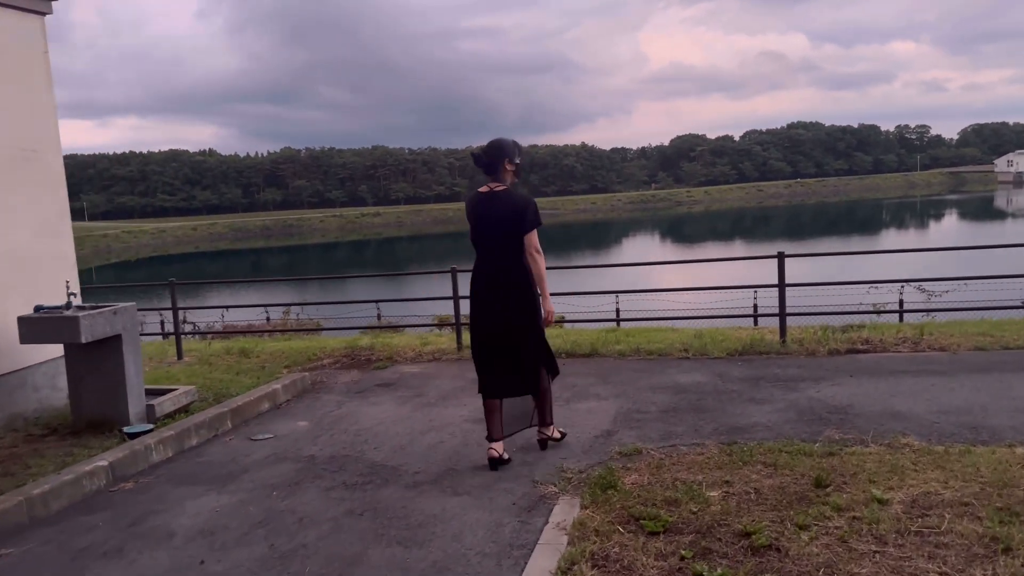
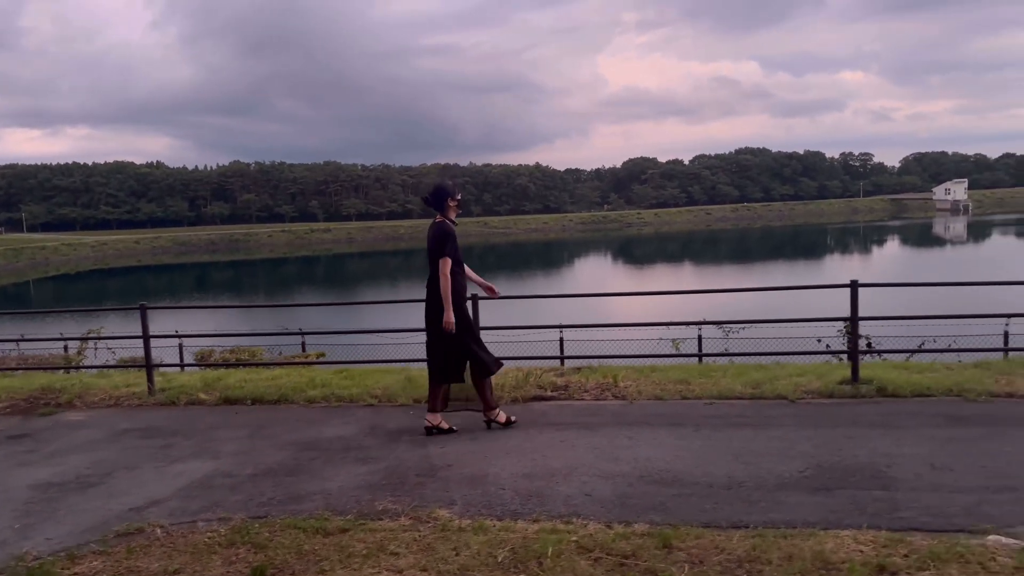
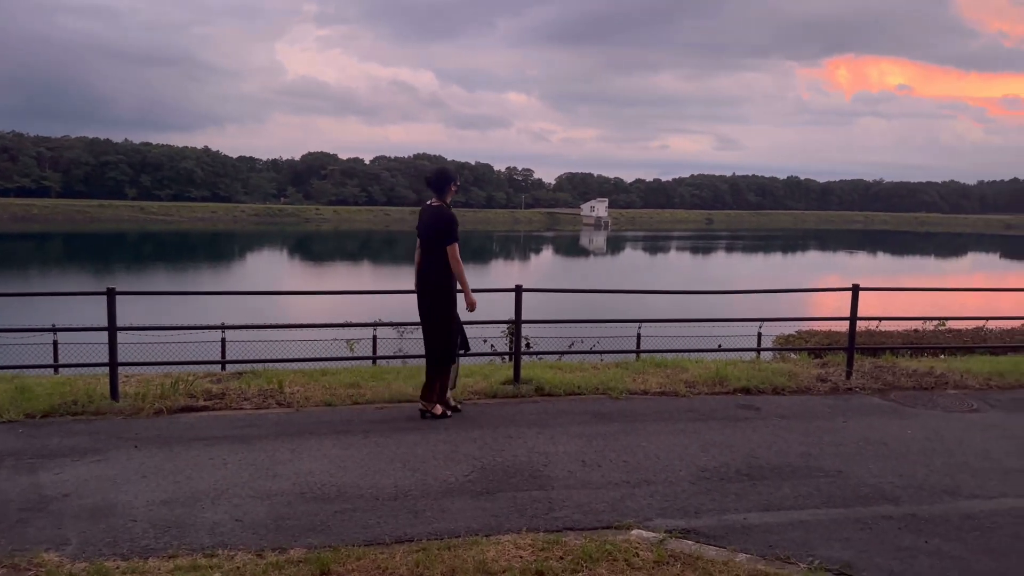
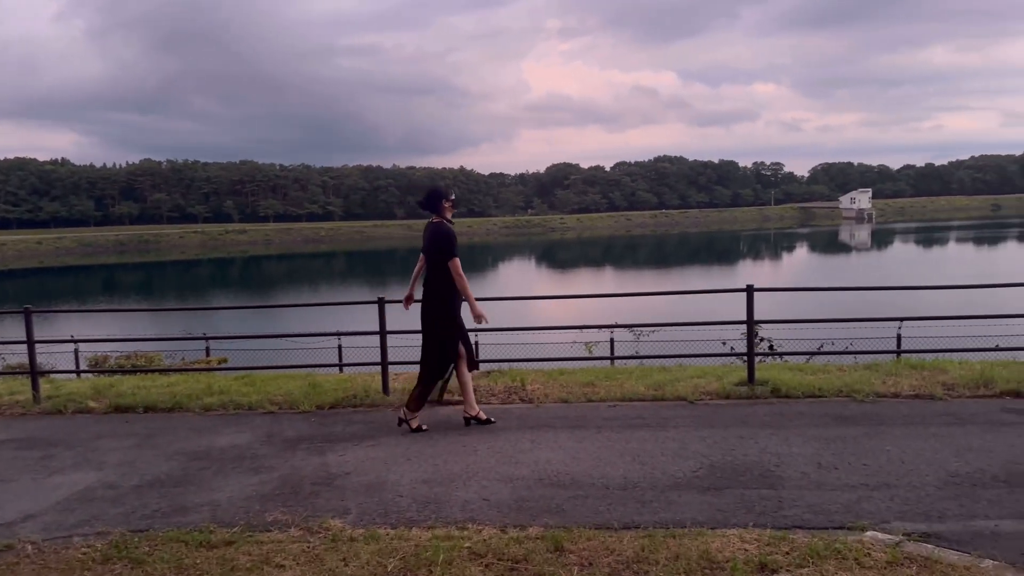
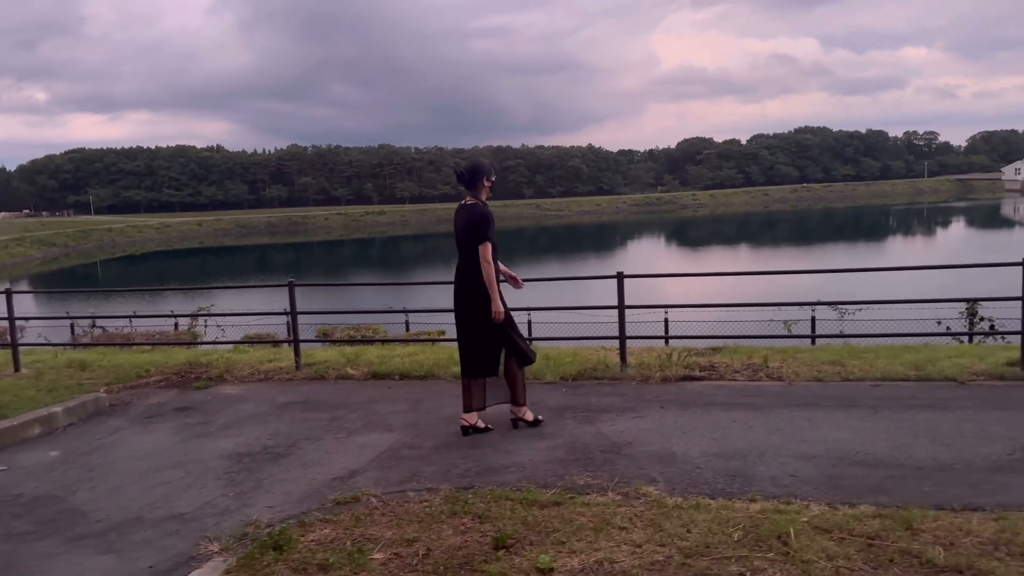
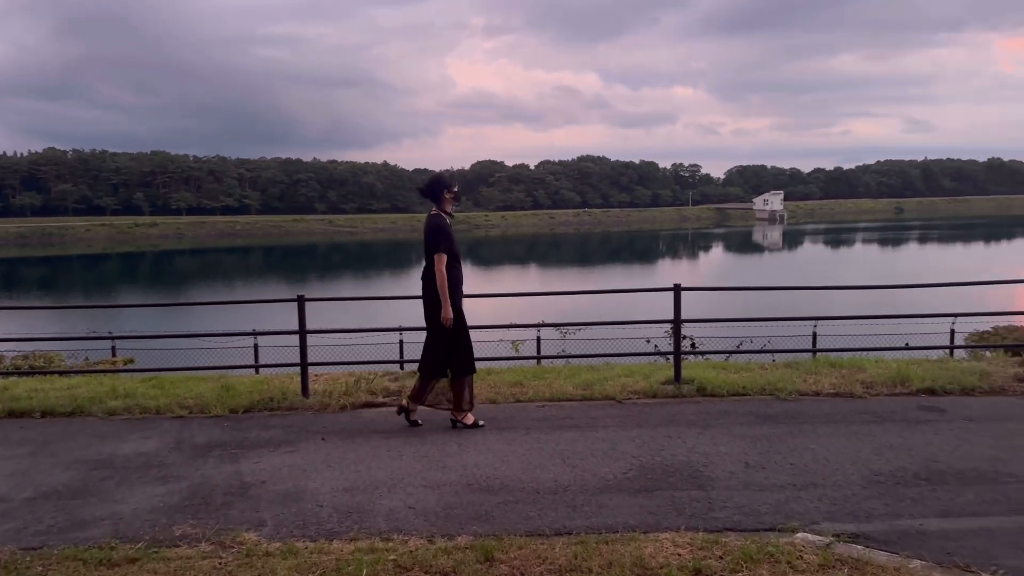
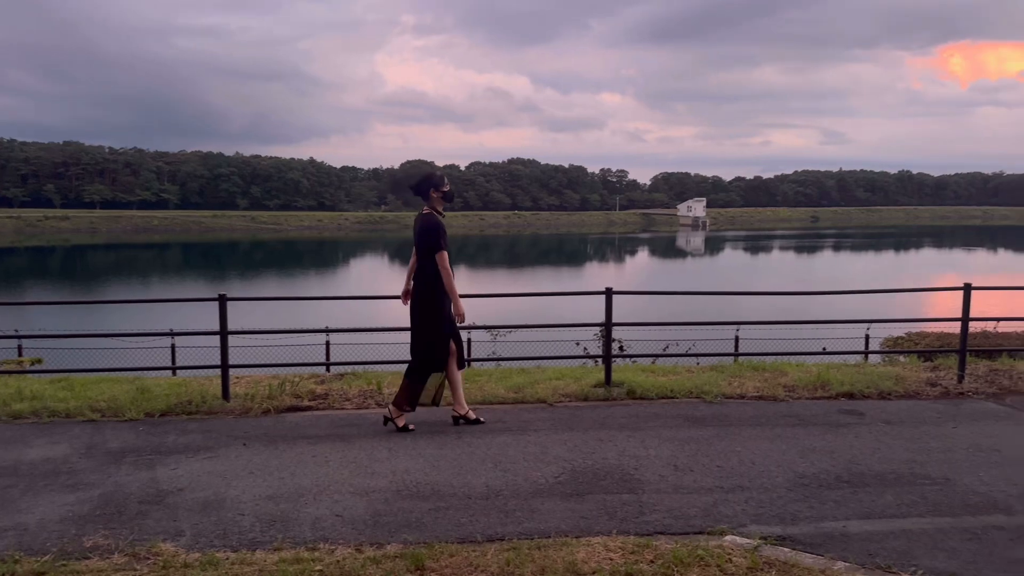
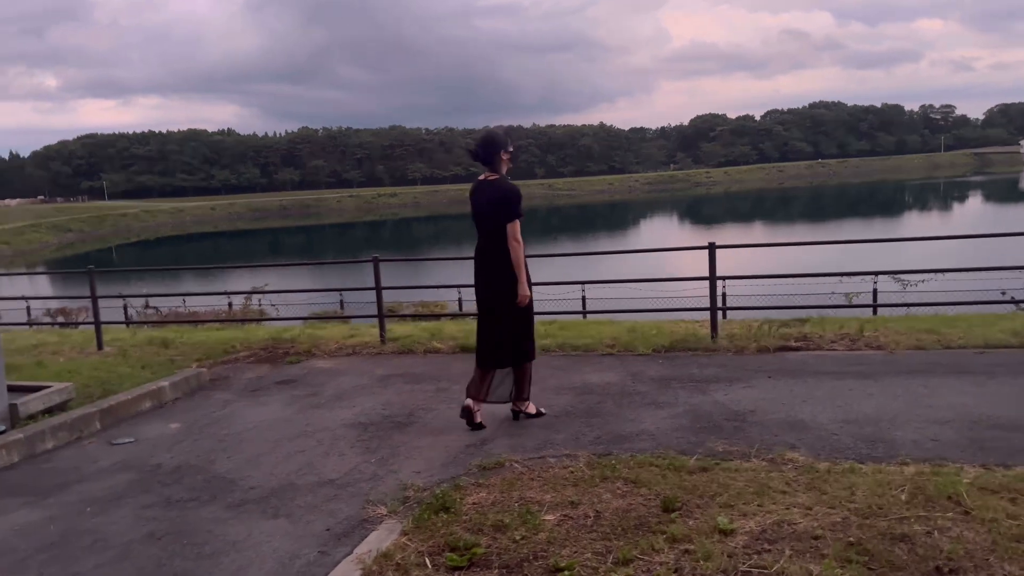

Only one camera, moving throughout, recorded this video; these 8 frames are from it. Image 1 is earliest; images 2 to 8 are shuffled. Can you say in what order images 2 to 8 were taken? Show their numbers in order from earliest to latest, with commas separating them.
8, 5, 2, 4, 6, 7, 3
